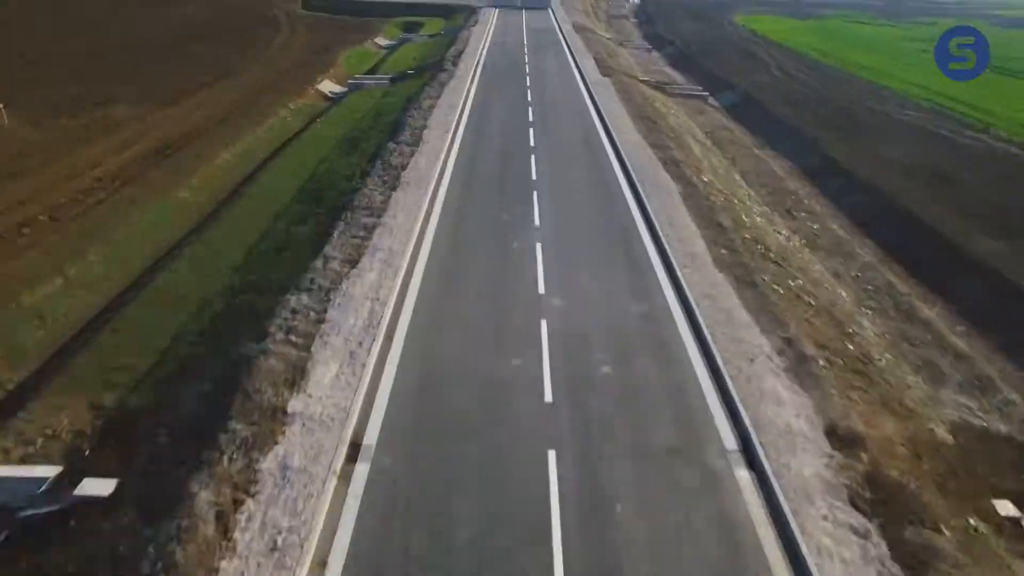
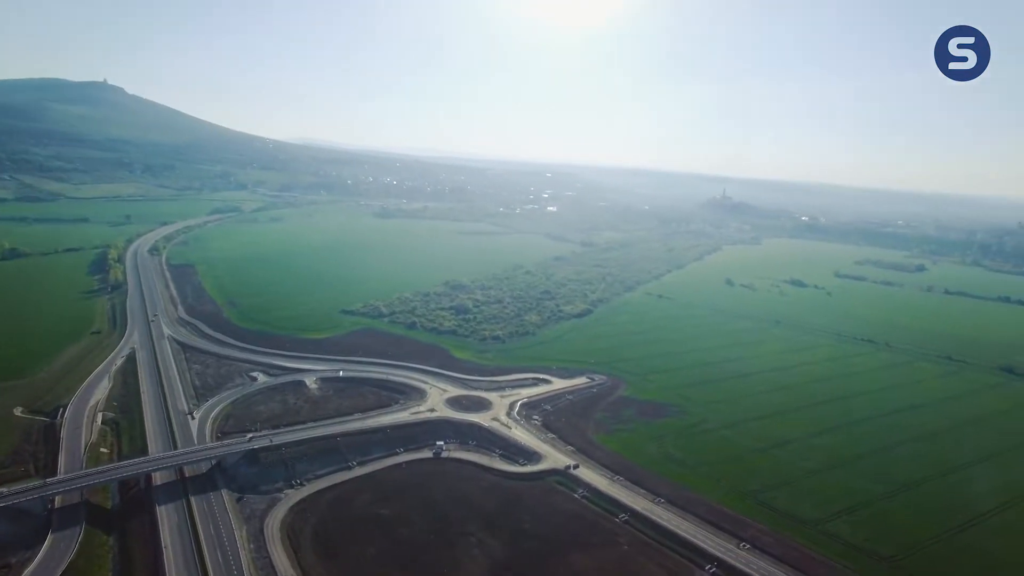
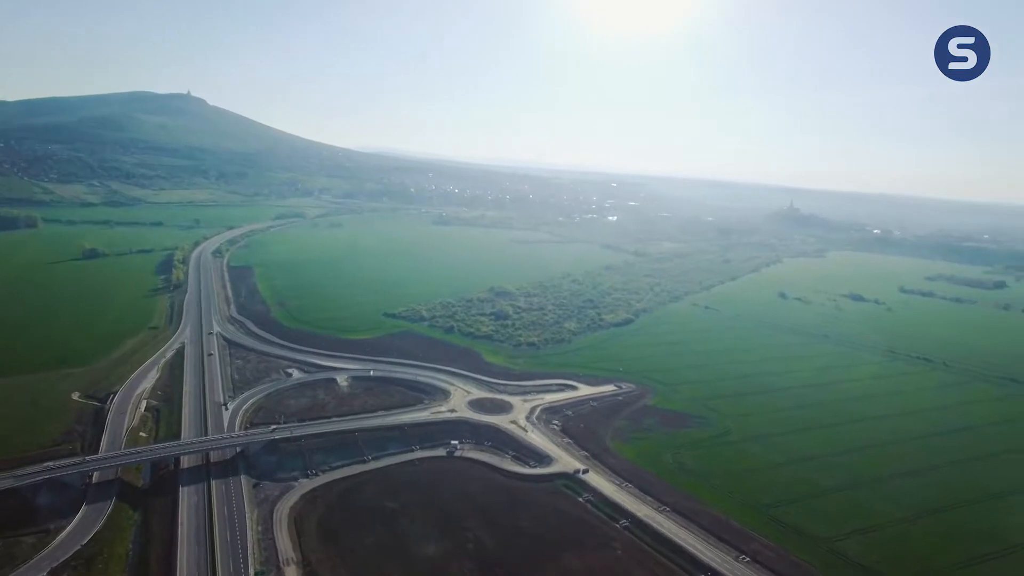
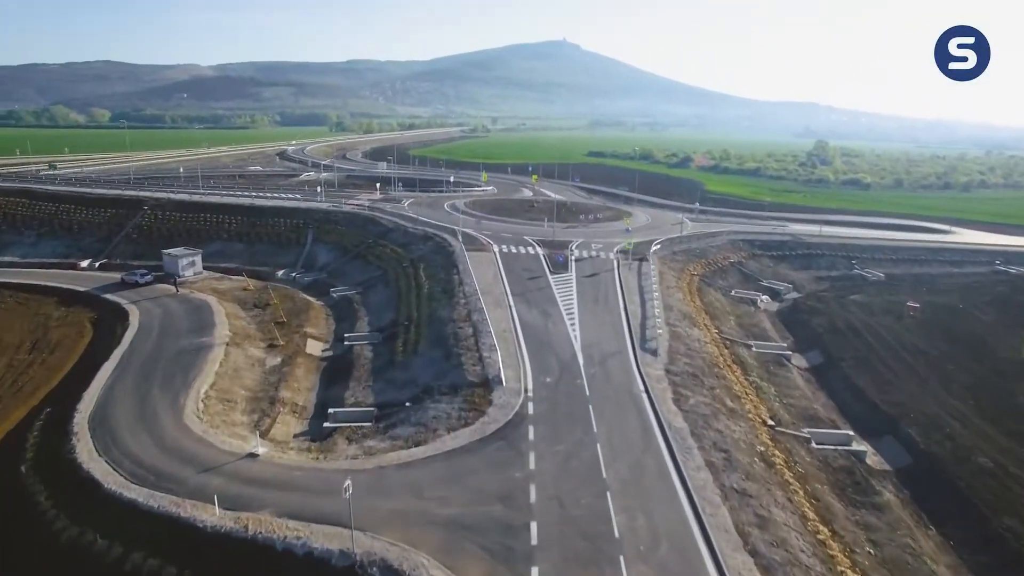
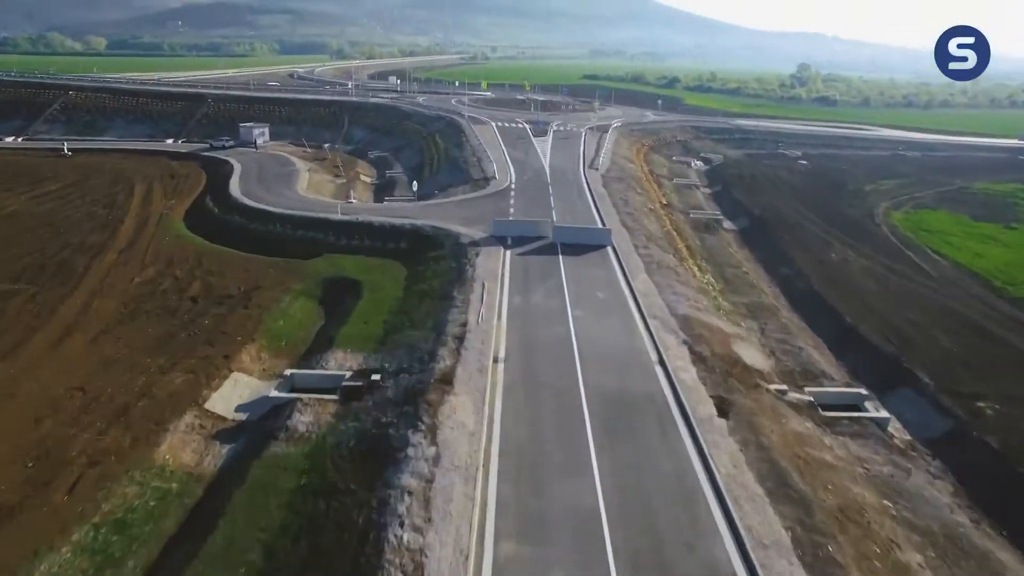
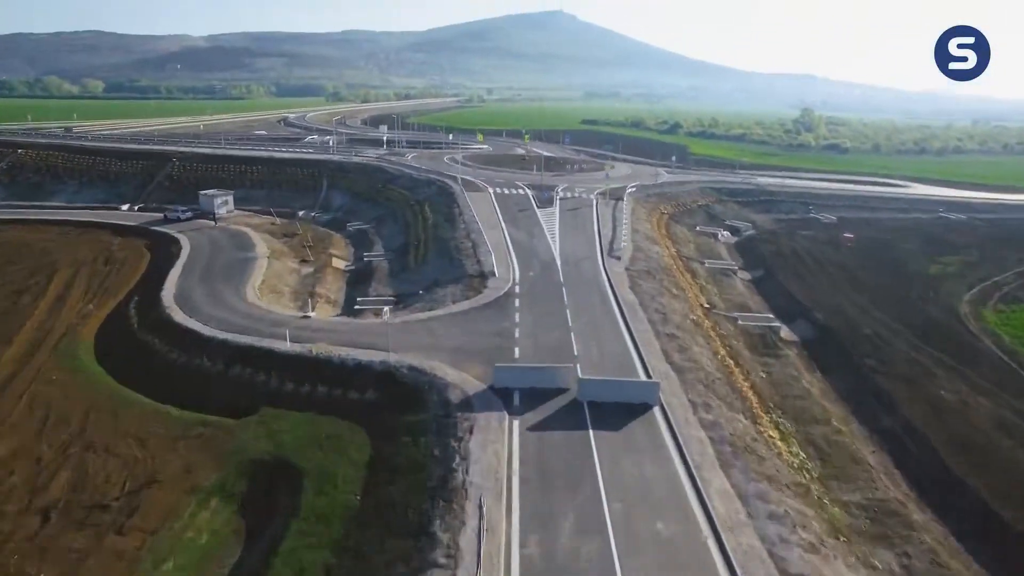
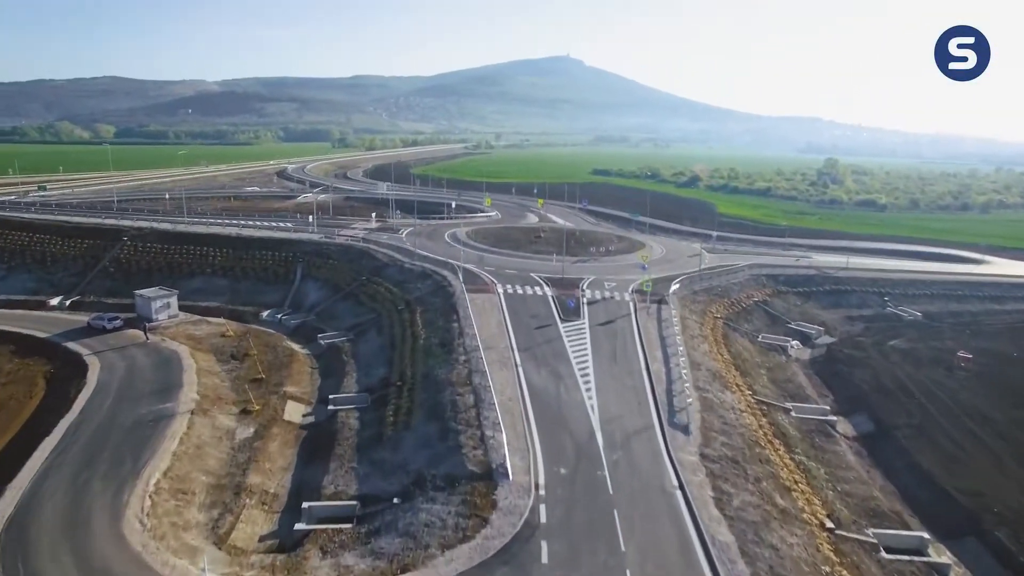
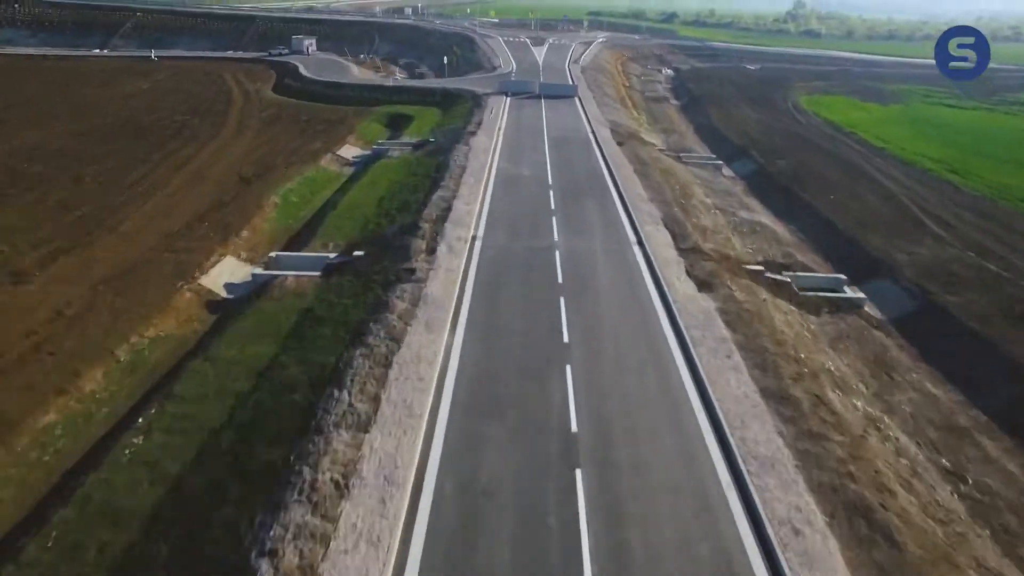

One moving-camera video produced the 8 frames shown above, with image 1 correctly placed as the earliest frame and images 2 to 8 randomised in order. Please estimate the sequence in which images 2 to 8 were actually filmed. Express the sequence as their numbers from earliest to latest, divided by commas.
8, 5, 6, 4, 7, 3, 2
